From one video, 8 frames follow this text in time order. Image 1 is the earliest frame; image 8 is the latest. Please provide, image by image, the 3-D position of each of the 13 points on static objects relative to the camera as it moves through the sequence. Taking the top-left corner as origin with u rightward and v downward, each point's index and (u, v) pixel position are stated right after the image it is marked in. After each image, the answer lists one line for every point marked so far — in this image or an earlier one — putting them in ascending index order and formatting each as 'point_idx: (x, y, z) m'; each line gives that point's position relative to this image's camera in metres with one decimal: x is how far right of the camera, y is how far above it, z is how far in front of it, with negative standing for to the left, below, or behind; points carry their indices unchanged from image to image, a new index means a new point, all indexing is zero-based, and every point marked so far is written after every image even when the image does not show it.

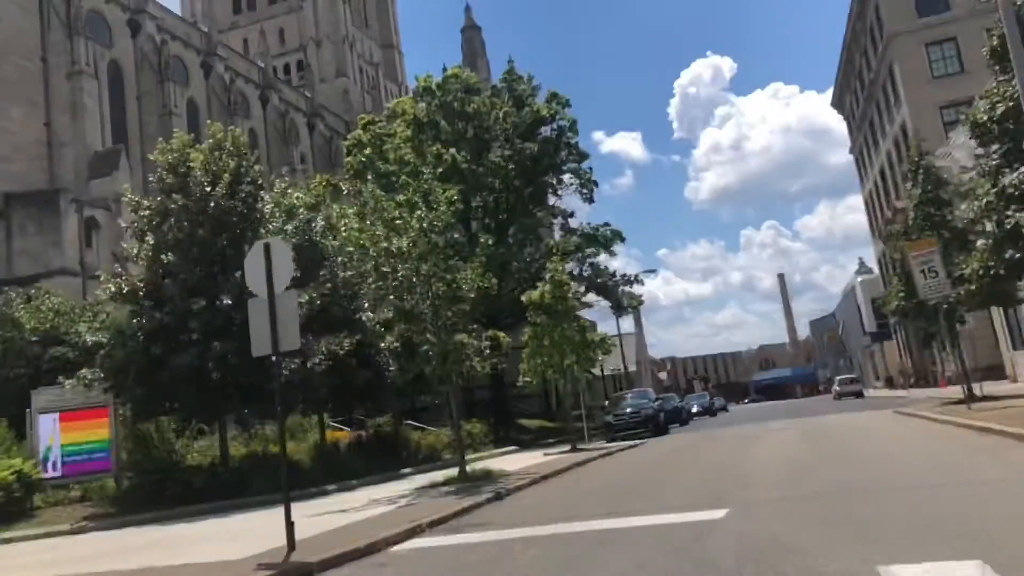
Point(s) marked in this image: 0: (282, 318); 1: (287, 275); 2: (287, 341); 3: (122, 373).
0: (-2.0, -0.3, +7.1) m
1: (-1.9, +0.1, +7.1) m
2: (-1.9, -0.5, +7.0) m
3: (-6.4, -1.4, +13.7) m
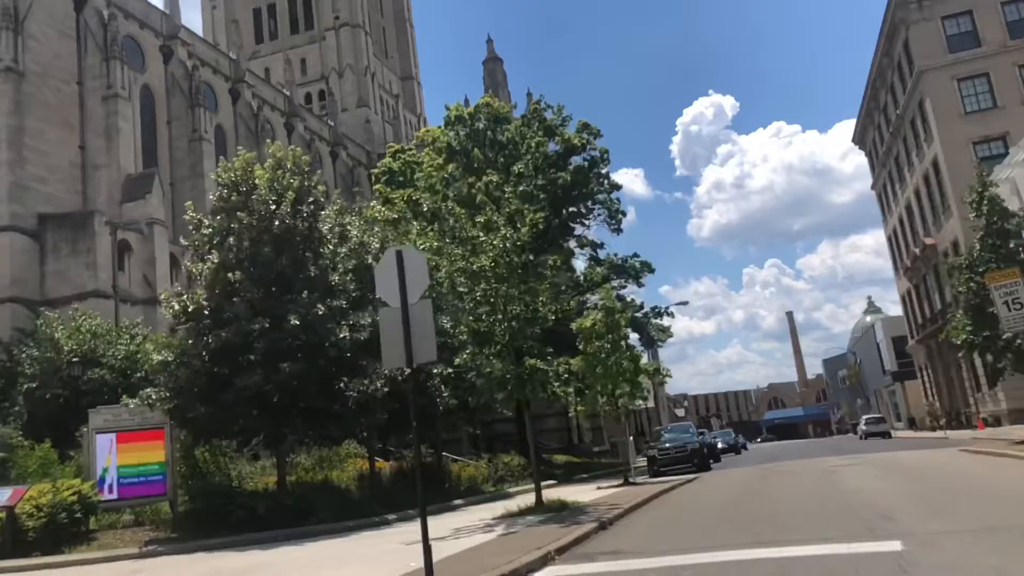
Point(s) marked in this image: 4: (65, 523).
0: (-0.8, -0.3, +6.7) m
1: (-0.7, 0.0, +6.8) m
2: (-0.7, -0.5, +6.7) m
3: (-5.2, -1.7, +13.3) m
4: (-6.5, -3.5, +12.1) m
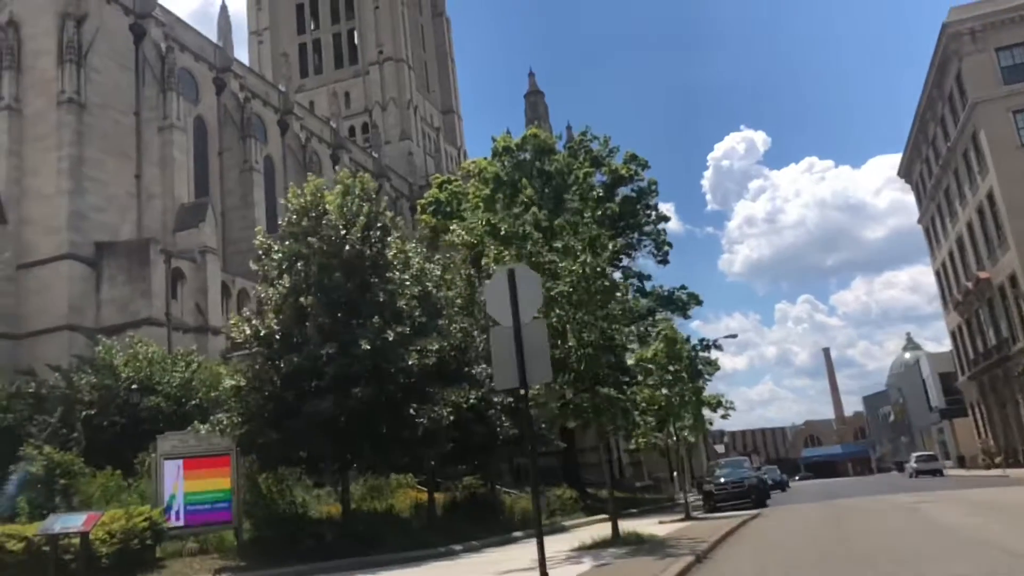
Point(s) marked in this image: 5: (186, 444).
0: (+0.1, -0.5, +6.6) m
1: (+0.2, -0.1, +6.7) m
2: (+0.2, -0.7, +6.5) m
3: (-4.1, -2.1, +13.2) m
4: (-5.4, -3.8, +12.0) m
5: (-5.4, -2.6, +13.7) m
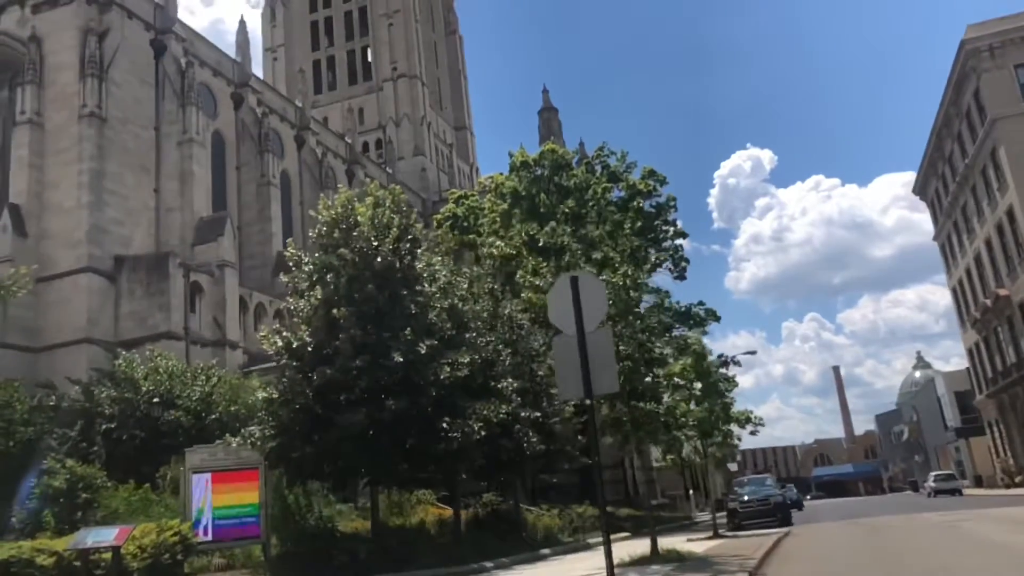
0: (+0.6, -0.6, +6.4) m
1: (+0.7, -0.2, +6.5) m
2: (+0.7, -0.8, +6.3) m
3: (-3.5, -2.3, +13.1) m
4: (-4.9, -3.9, +11.8) m
5: (-4.9, -2.8, +13.6) m
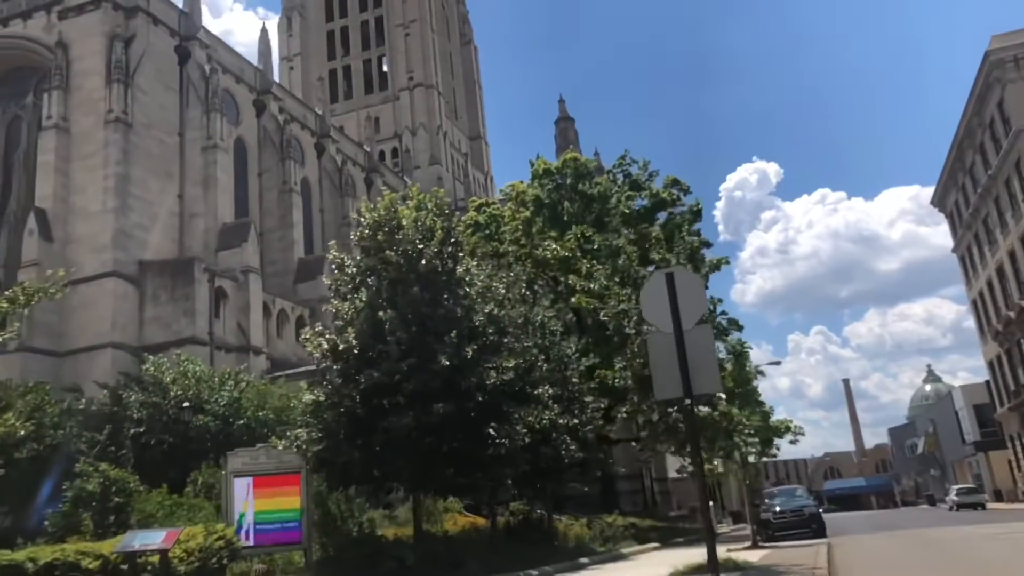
0: (+1.4, -0.5, +6.2) m
1: (+1.4, -0.2, +6.3) m
2: (+1.4, -0.7, +6.2) m
3: (-2.8, -2.3, +12.9) m
4: (-4.2, -3.9, +11.6) m
5: (-4.1, -2.8, +13.4) m
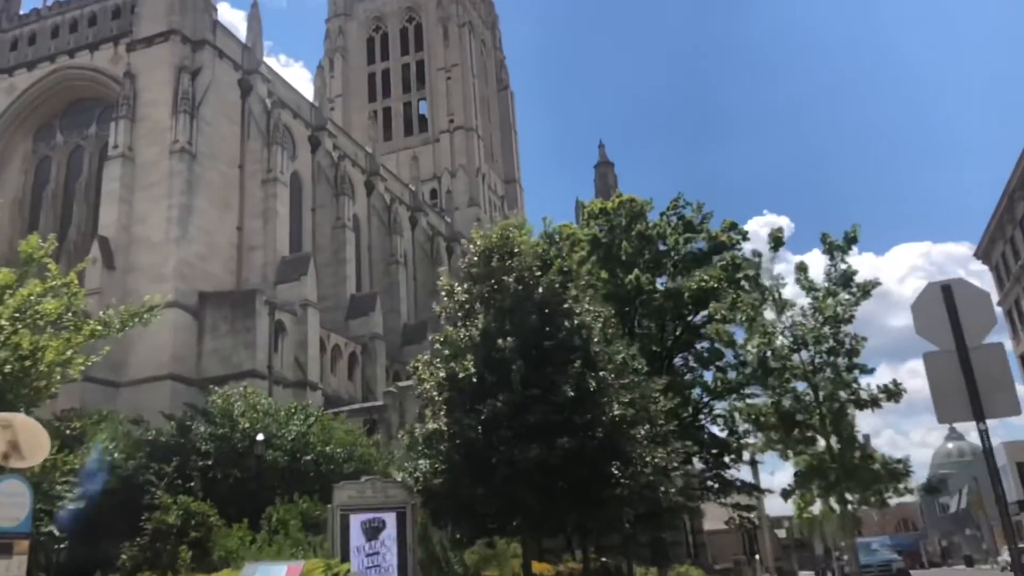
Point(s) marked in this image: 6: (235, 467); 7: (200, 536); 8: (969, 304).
0: (+3.2, -0.6, +5.7) m
1: (+3.2, -0.3, +5.8) m
2: (+3.2, -0.8, +5.6) m
3: (-0.9, -2.7, +12.3) m
4: (-2.4, -4.2, +11.0) m
5: (-2.3, -3.2, +12.8) m
6: (-6.6, -4.2, +19.6) m
7: (-5.9, -4.7, +15.8) m
8: (+3.2, -0.1, +5.9) m
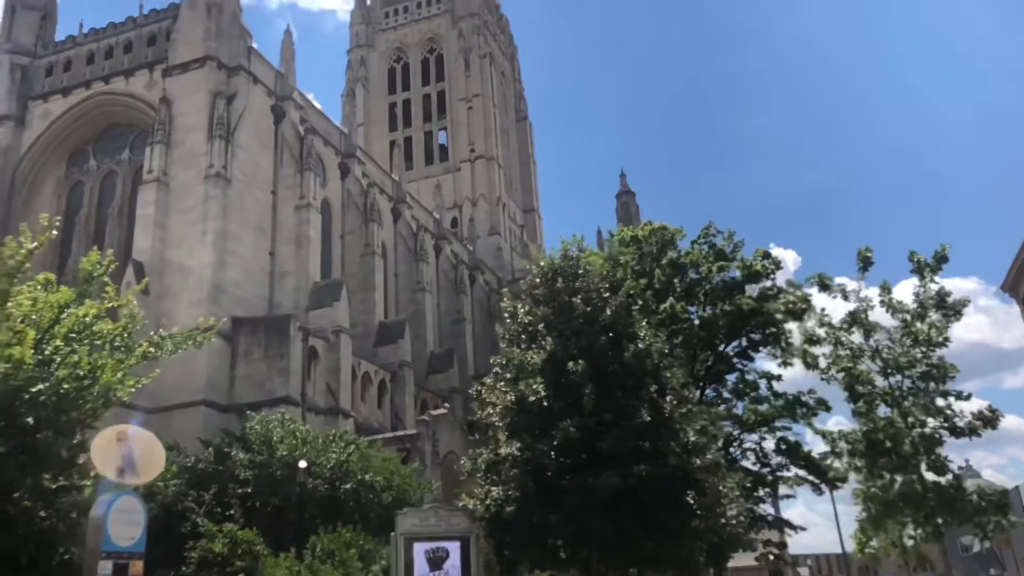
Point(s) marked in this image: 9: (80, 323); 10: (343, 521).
0: (+4.2, -0.7, +5.4) m
1: (+4.2, -0.3, +5.5) m
2: (+4.2, -0.9, +5.3) m
3: (+0.1, -3.0, +11.9) m
4: (-1.4, -4.5, +10.5) m
5: (-1.2, -3.5, +12.4) m
6: (-5.5, -4.7, +19.2) m
7: (-4.9, -5.1, +15.4) m
8: (+4.2, -0.2, +5.6) m
9: (-7.1, -0.6, +13.6) m
10: (-4.0, -5.3, +19.3) m
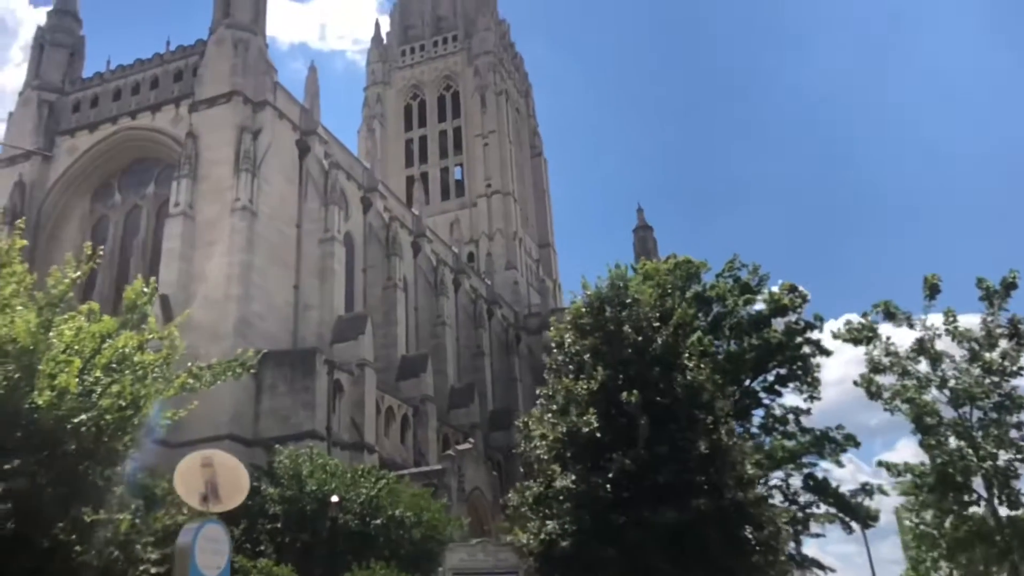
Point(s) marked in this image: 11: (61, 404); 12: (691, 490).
0: (+4.9, -0.8, +5.1) m
1: (+4.9, -0.4, +5.3) m
2: (+4.9, -1.0, +5.0) m
3: (+0.8, -3.4, +11.6) m
4: (-0.6, -4.8, +10.1) m
5: (-0.5, -3.9, +12.0) m
6: (-4.7, -5.4, +18.8) m
7: (-4.1, -5.7, +15.0) m
8: (+4.9, -0.3, +5.3) m
9: (-6.3, -1.1, +13.4) m
10: (-3.2, -6.0, +18.9) m
11: (-6.5, -1.7, +11.9) m
12: (+2.5, -2.8, +11.7) m
